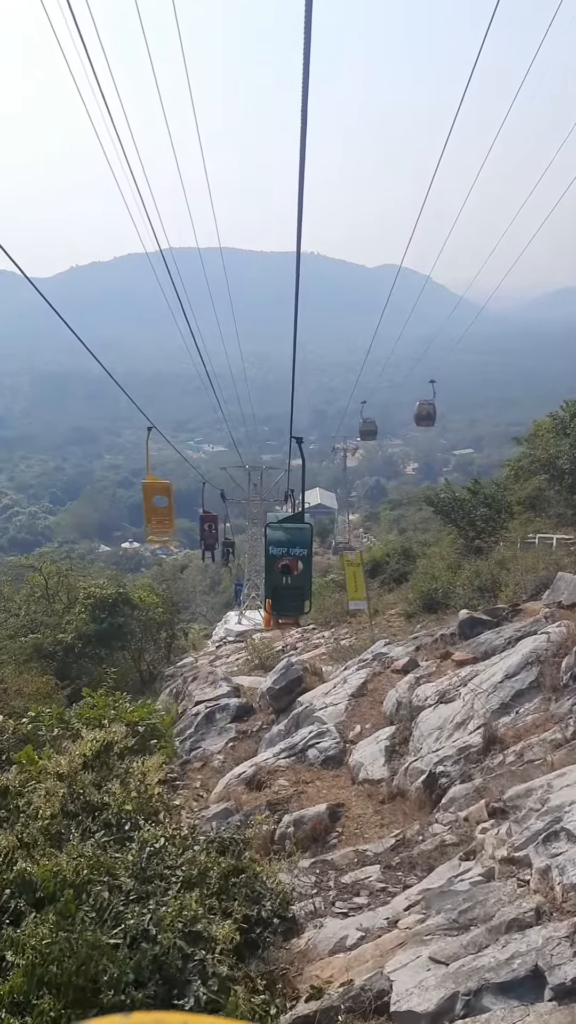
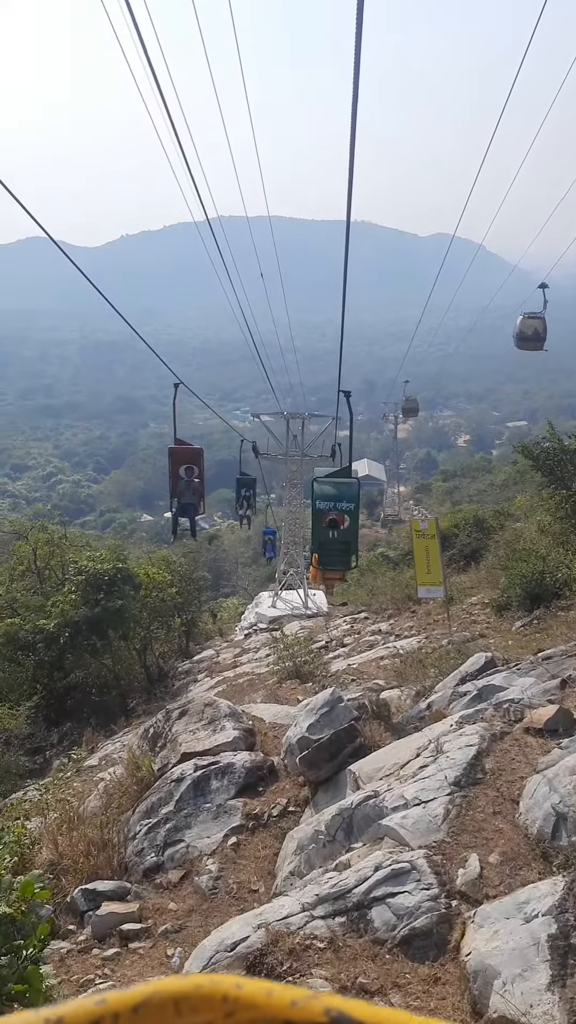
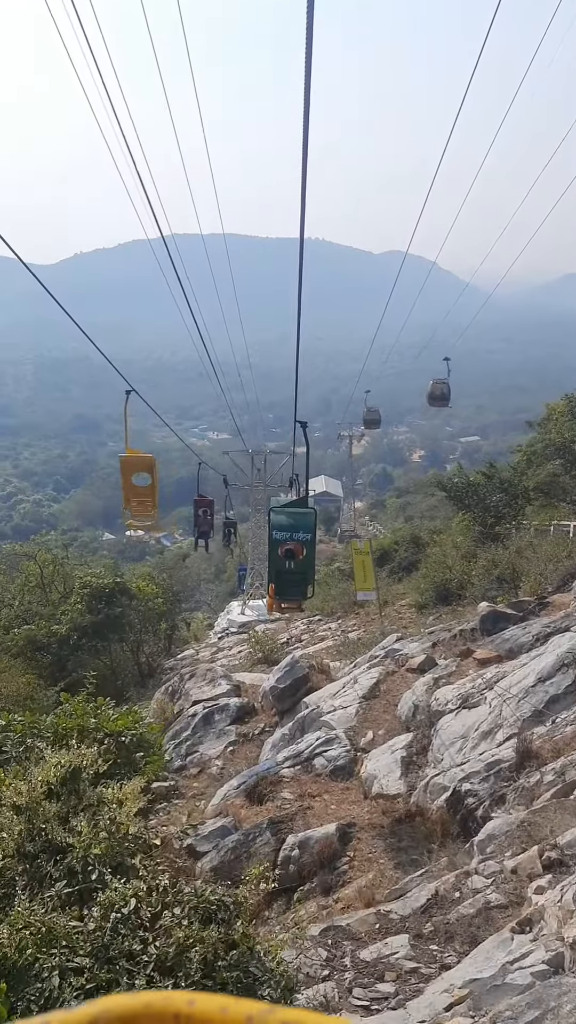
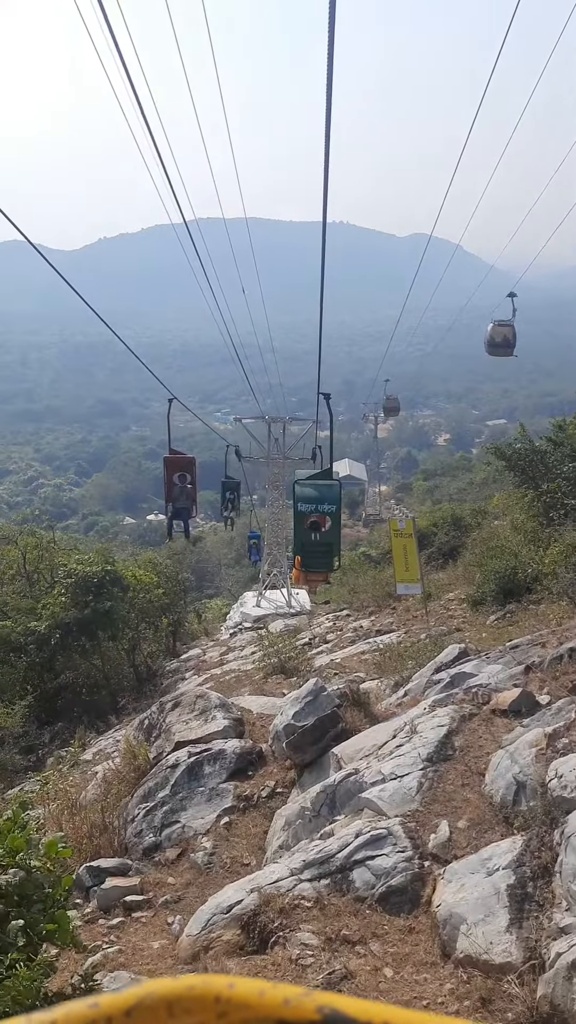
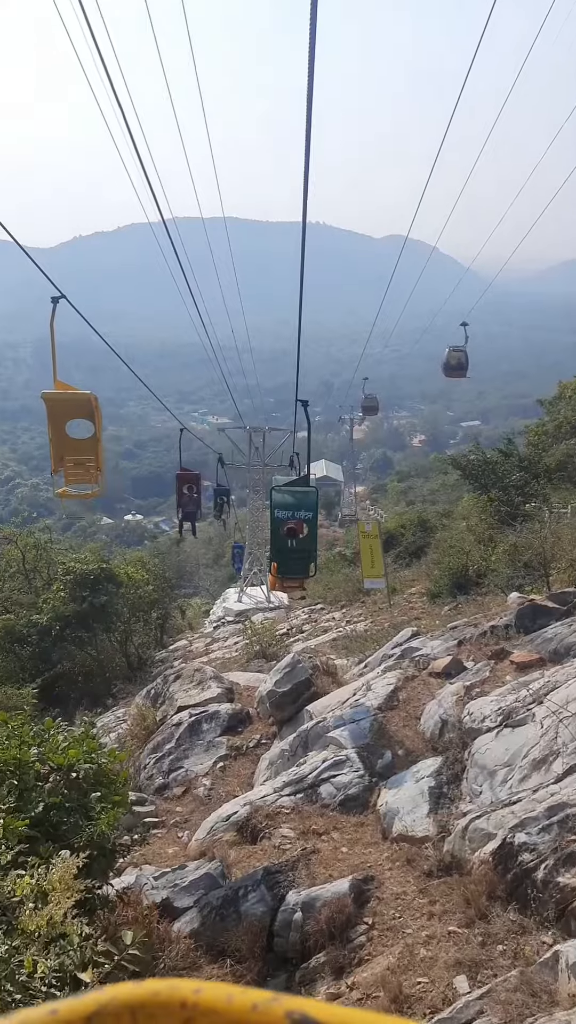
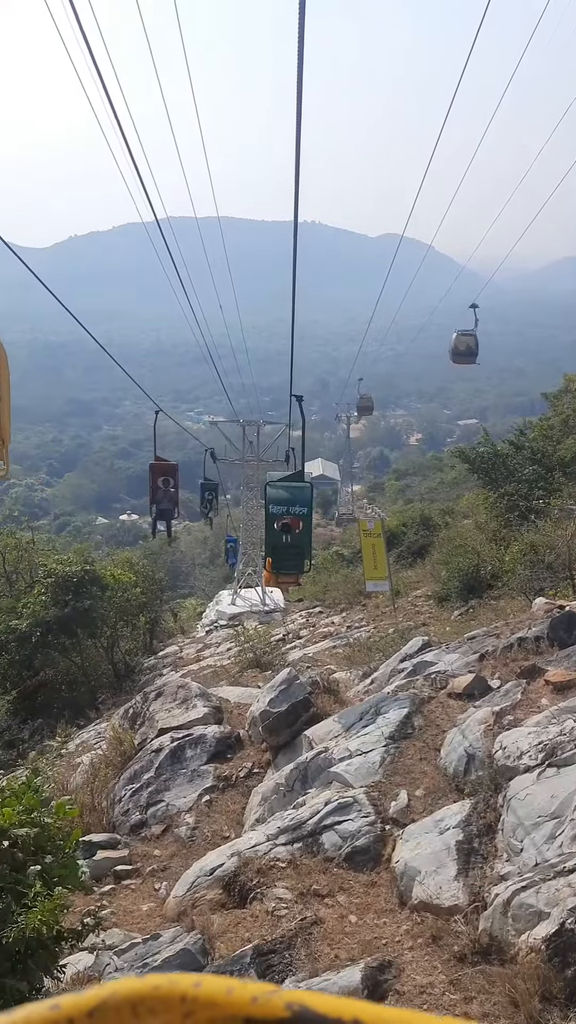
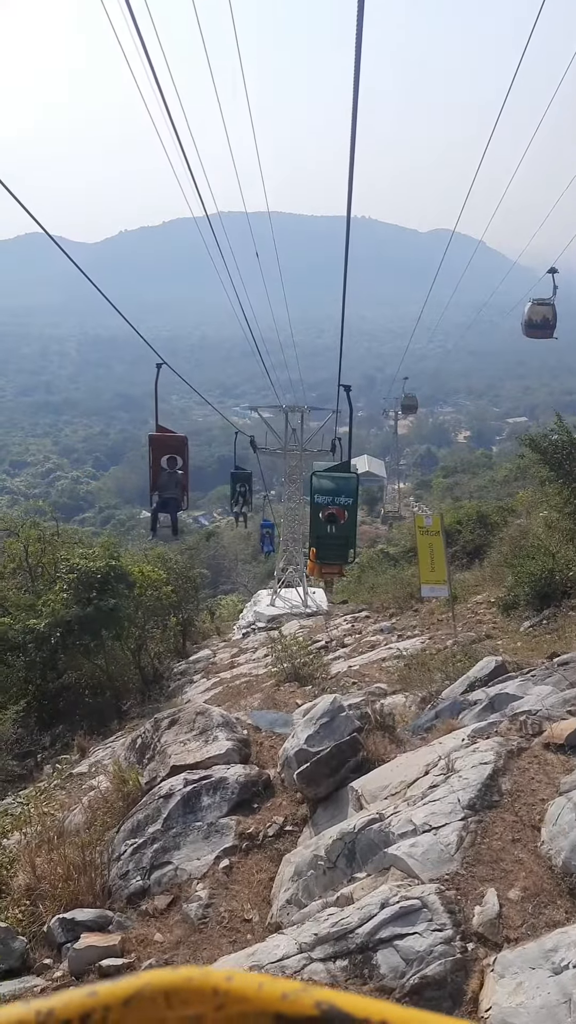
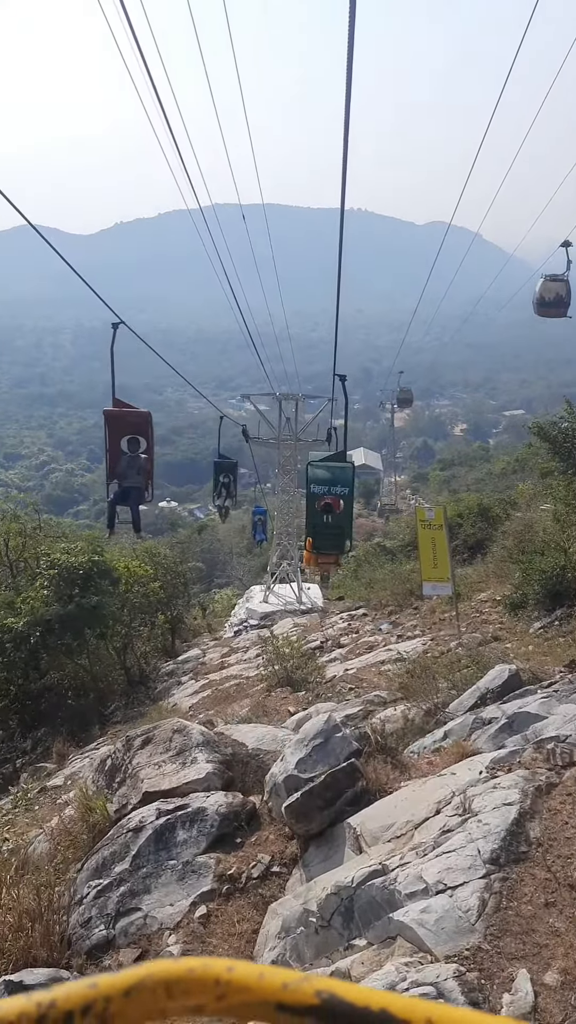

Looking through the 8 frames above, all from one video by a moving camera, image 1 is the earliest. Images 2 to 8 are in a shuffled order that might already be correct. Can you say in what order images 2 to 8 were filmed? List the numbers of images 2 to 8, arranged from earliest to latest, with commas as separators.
3, 5, 6, 4, 2, 7, 8
